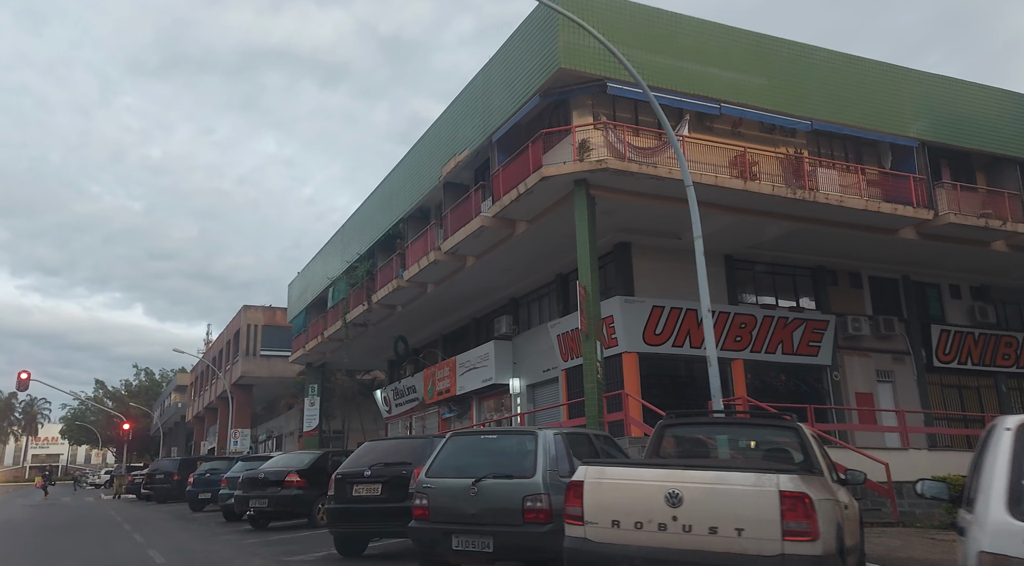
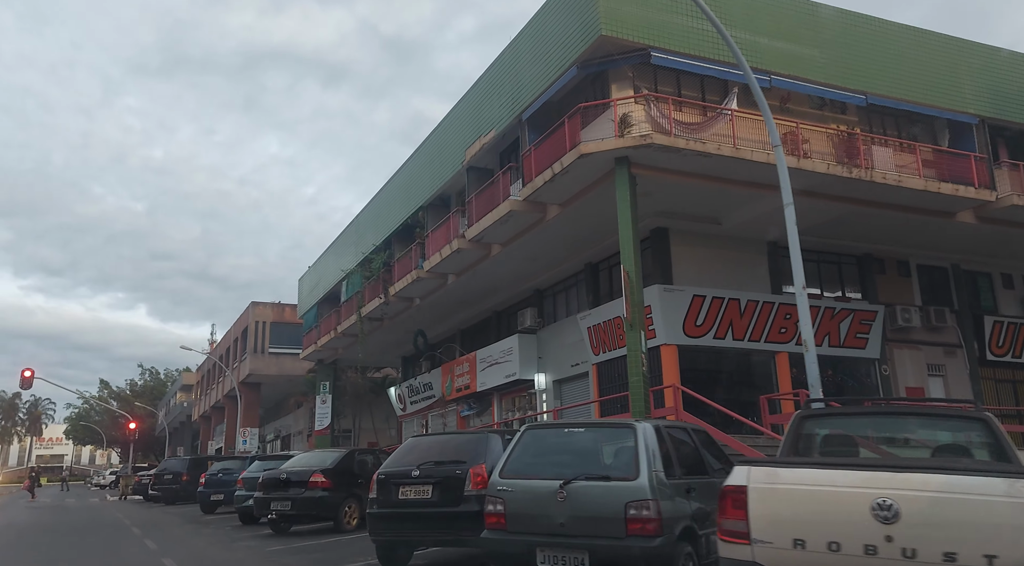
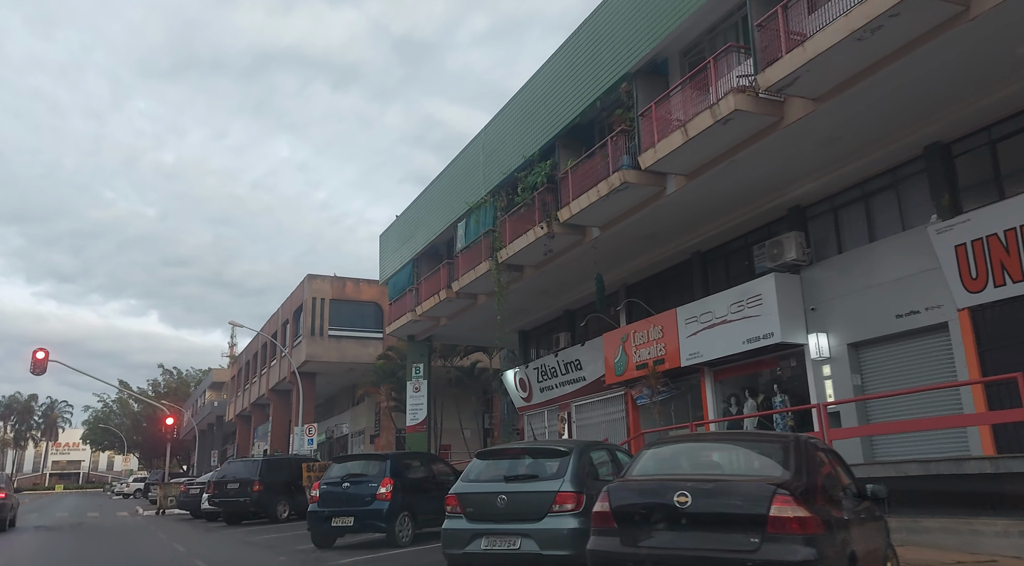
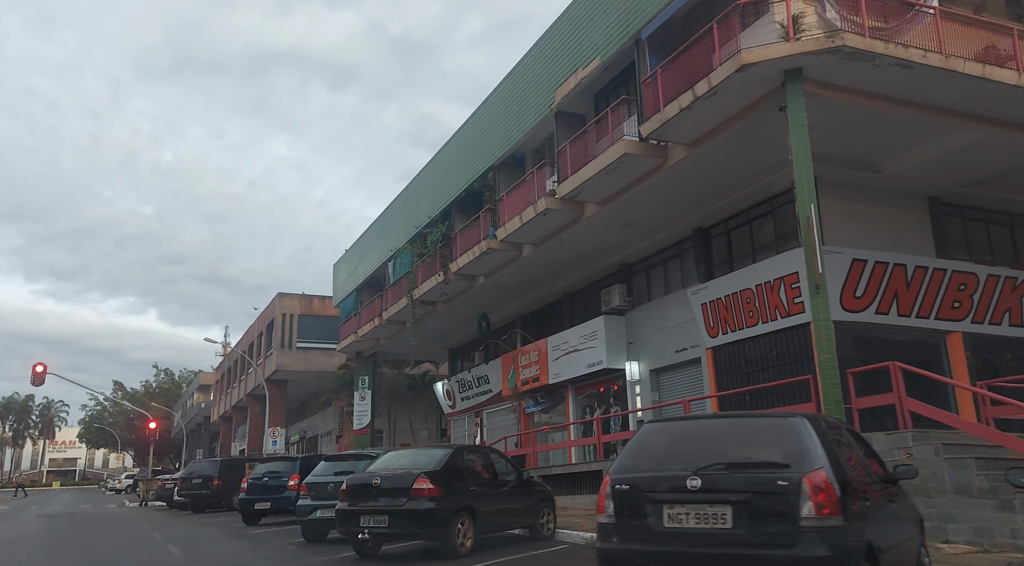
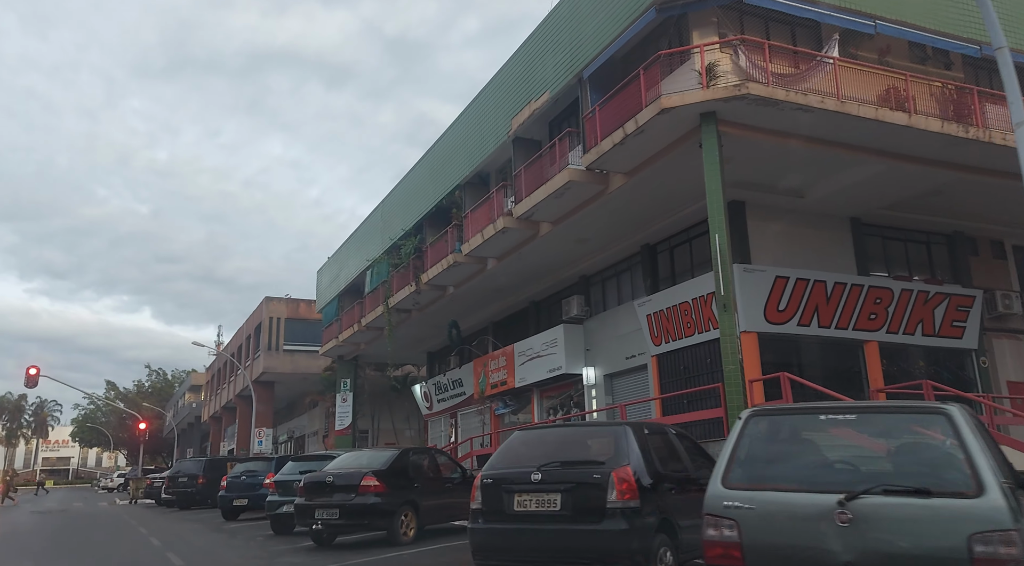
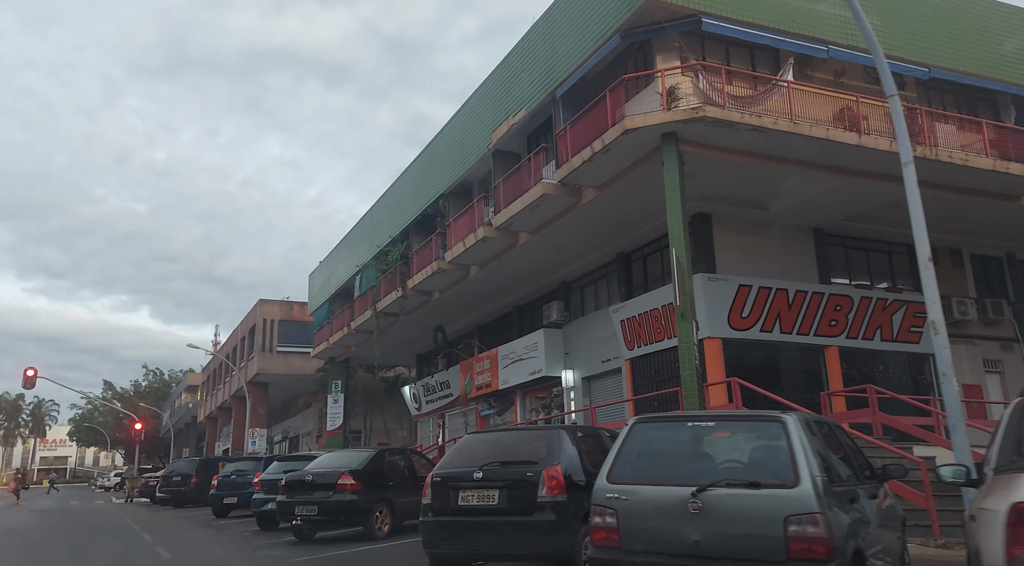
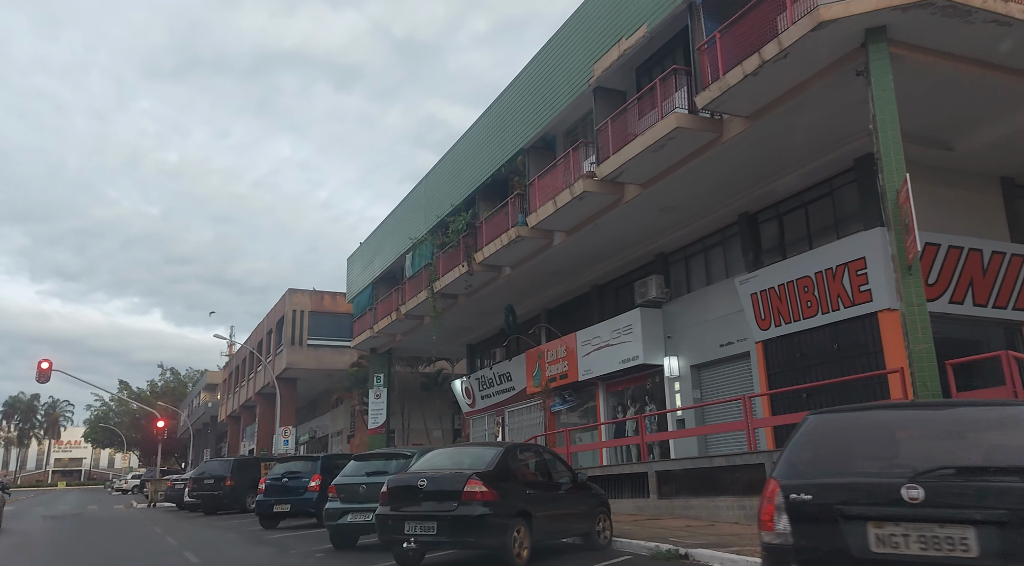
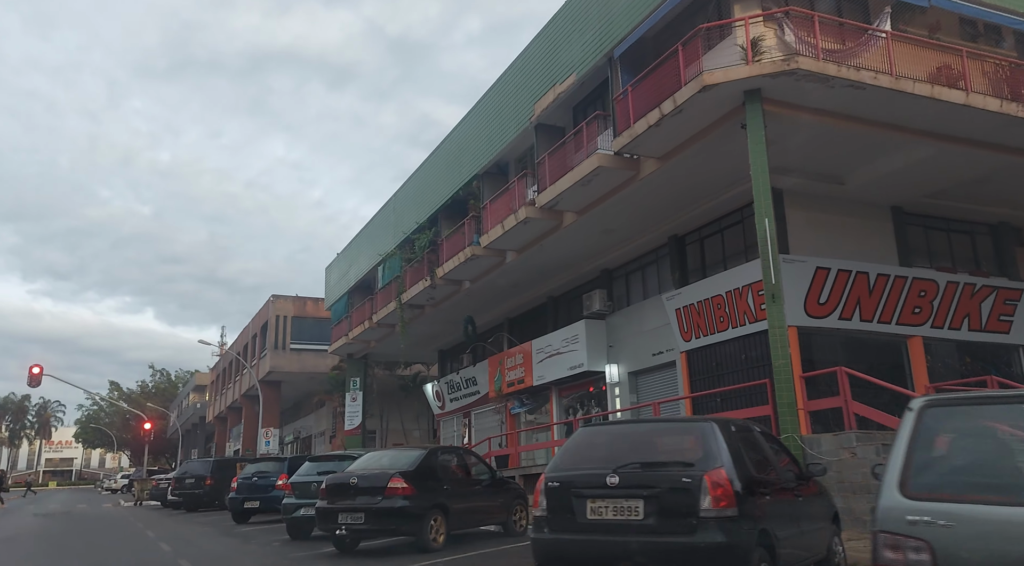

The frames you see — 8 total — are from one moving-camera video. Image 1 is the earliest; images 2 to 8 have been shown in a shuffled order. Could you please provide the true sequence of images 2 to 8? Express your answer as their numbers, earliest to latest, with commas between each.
2, 6, 5, 8, 4, 7, 3
